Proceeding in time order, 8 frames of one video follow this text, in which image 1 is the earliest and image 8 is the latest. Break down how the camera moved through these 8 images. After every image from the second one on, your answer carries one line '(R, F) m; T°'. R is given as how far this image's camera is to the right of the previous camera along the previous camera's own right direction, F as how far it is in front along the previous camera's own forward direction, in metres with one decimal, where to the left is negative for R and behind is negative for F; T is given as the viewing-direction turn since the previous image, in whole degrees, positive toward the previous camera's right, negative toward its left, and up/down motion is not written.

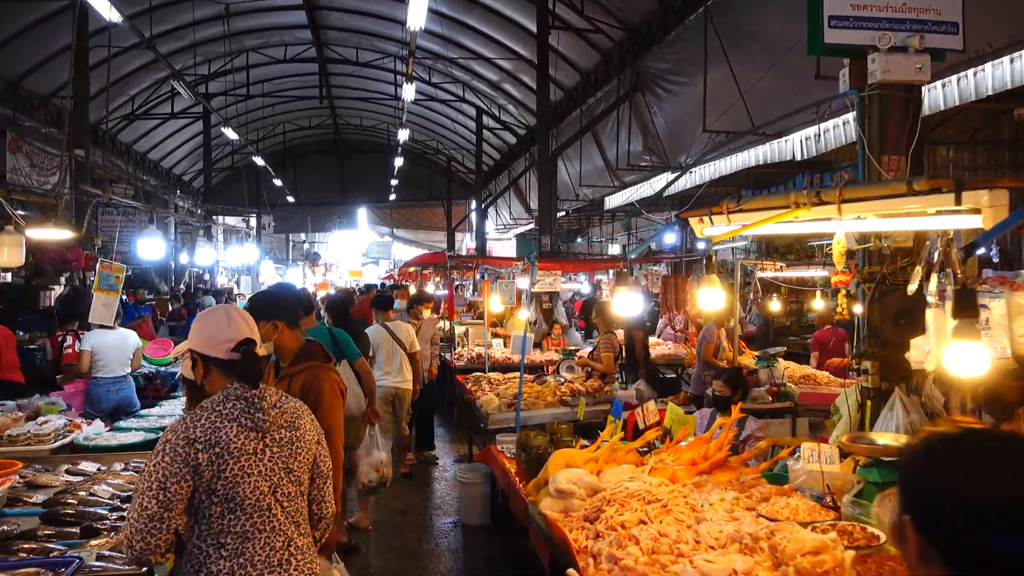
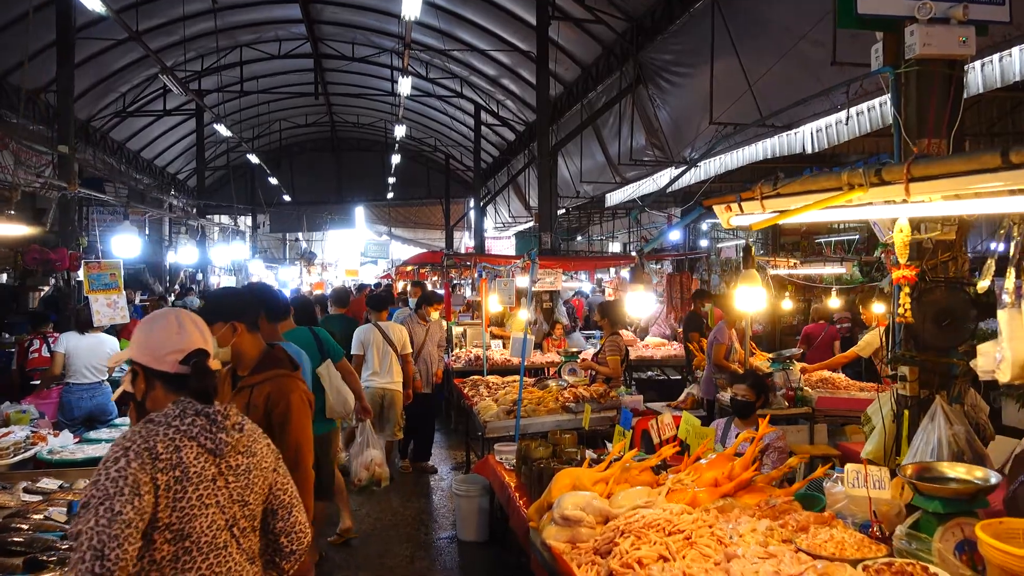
(0.0, +0.3) m; 0°
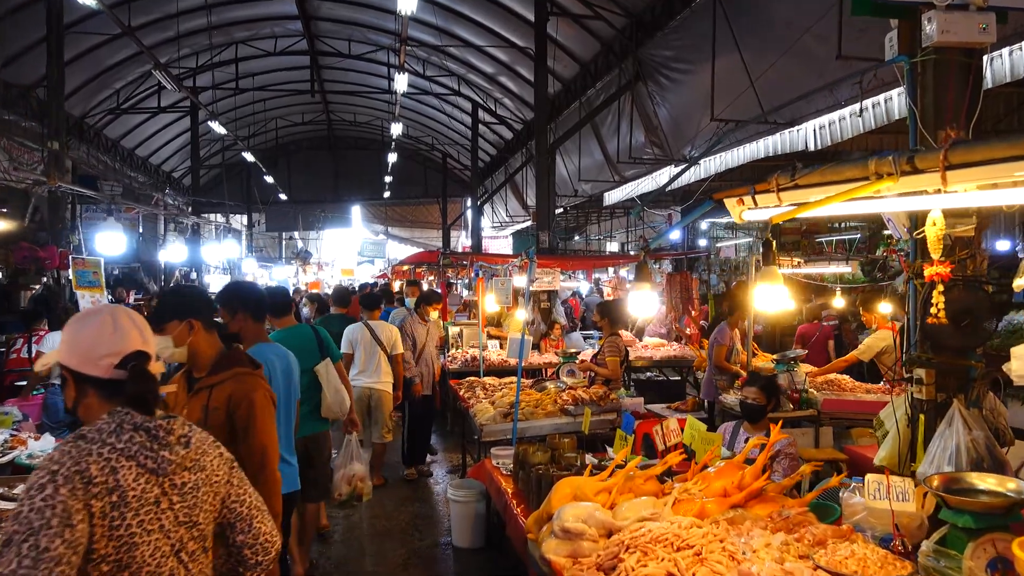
(0.0, +0.1) m; 0°
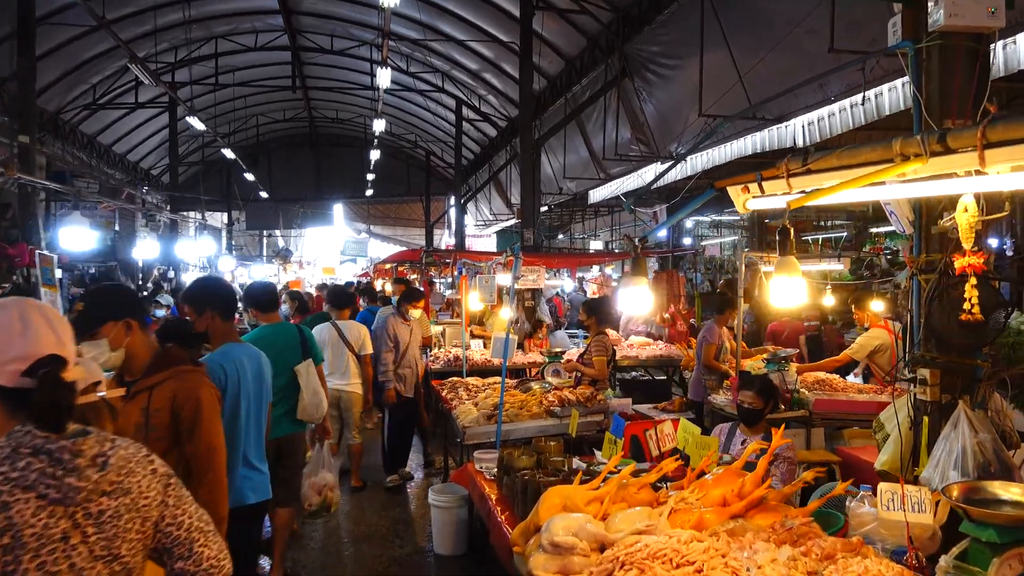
(0.0, +0.2) m; +1°
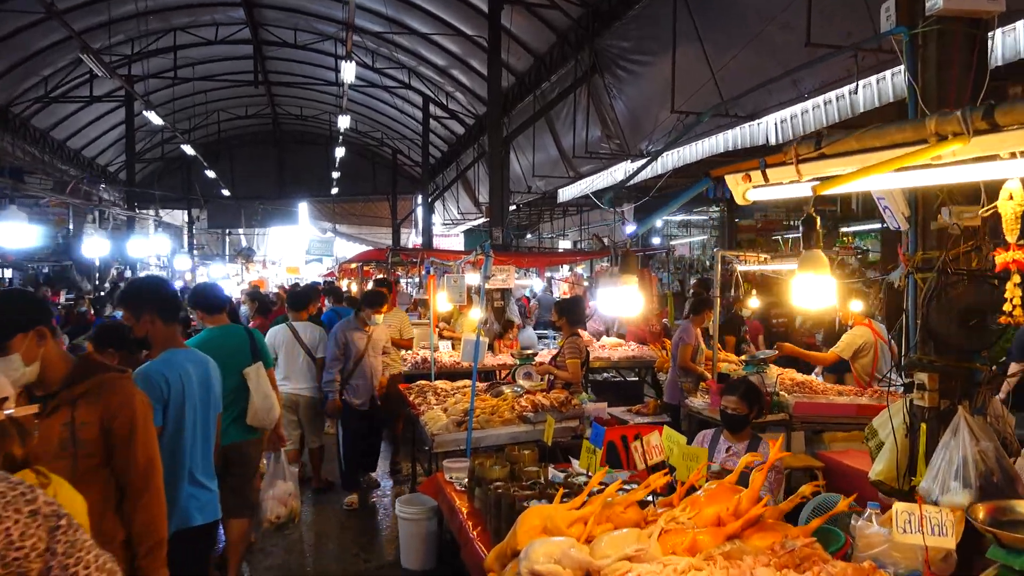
(0.0, +0.2) m; +3°
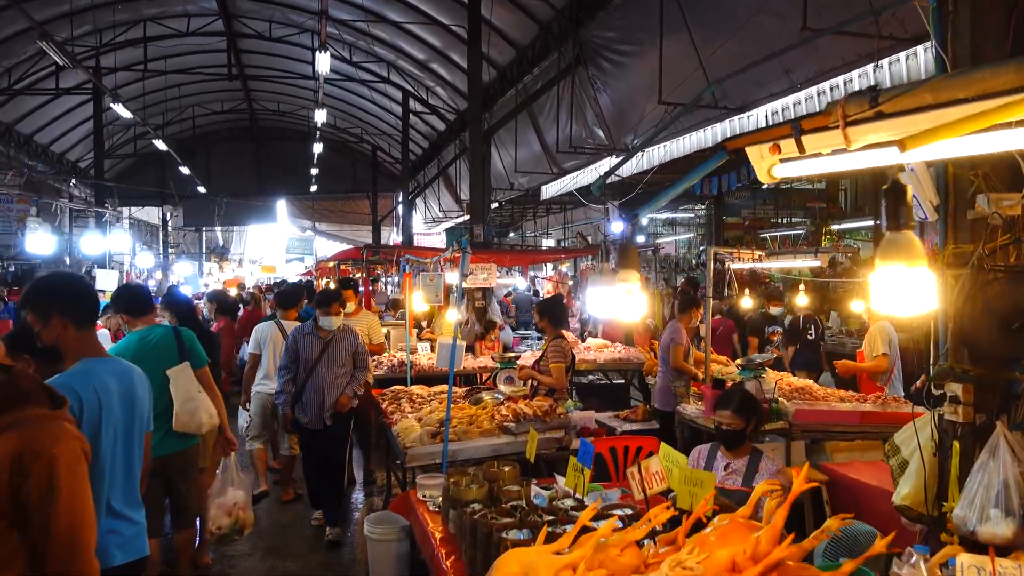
(0.0, +0.3) m; +1°
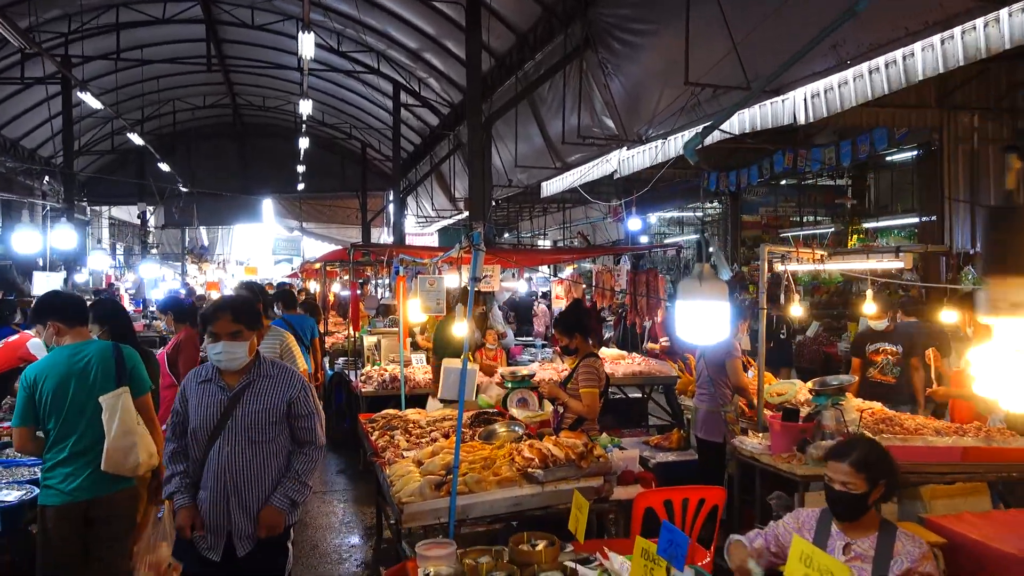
(-0.2, +0.8) m; +1°
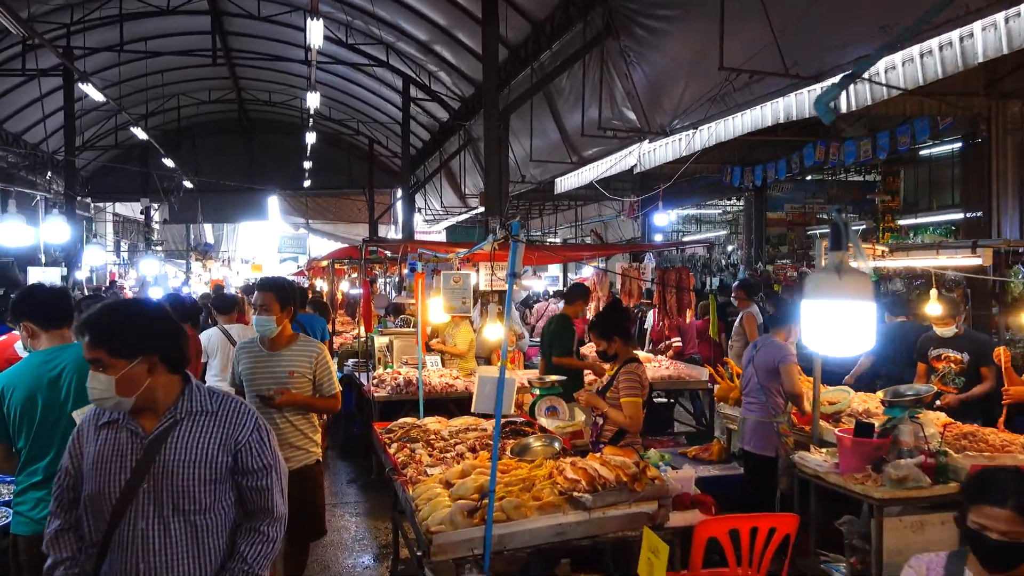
(-0.2, +0.4) m; 0°
